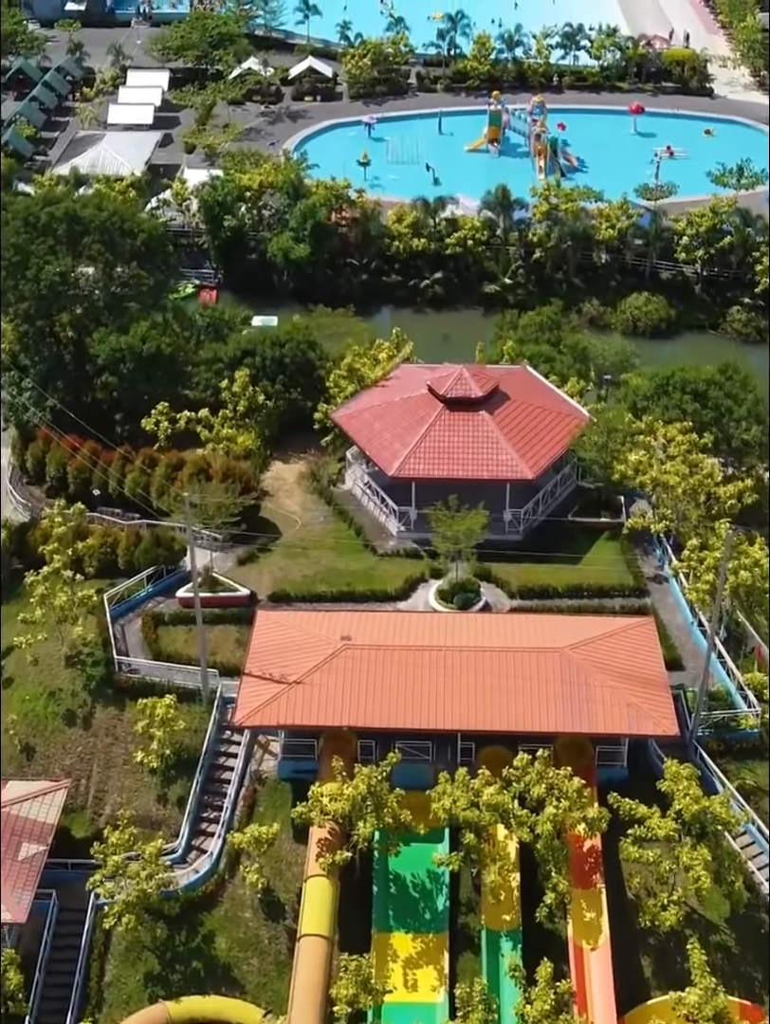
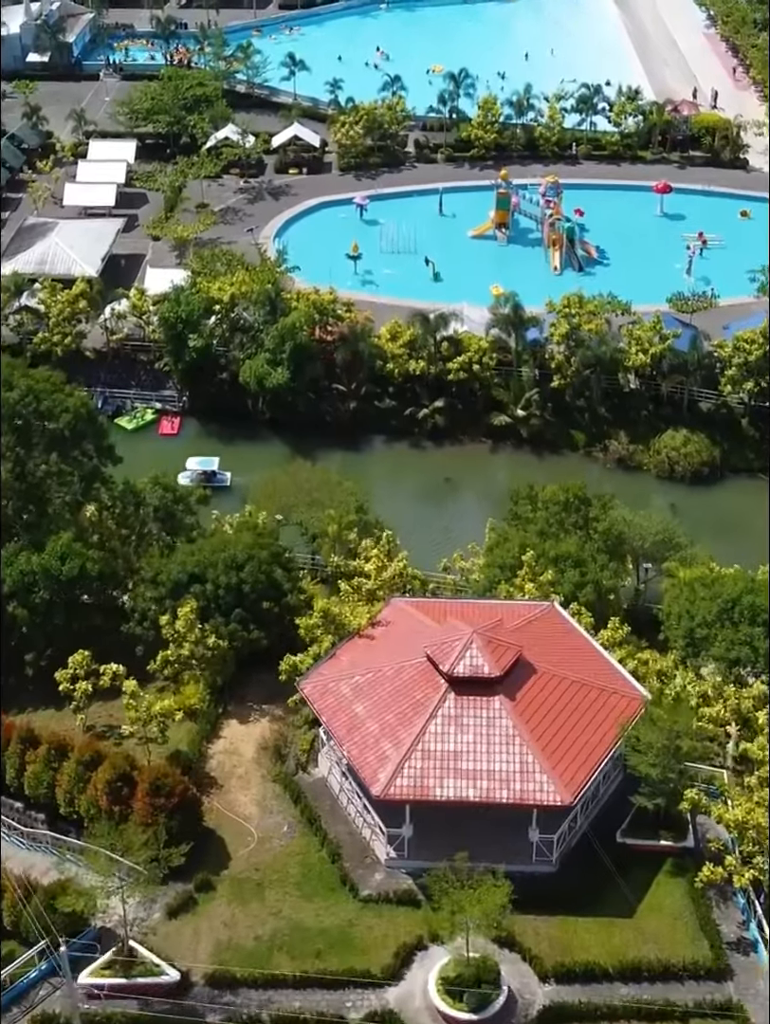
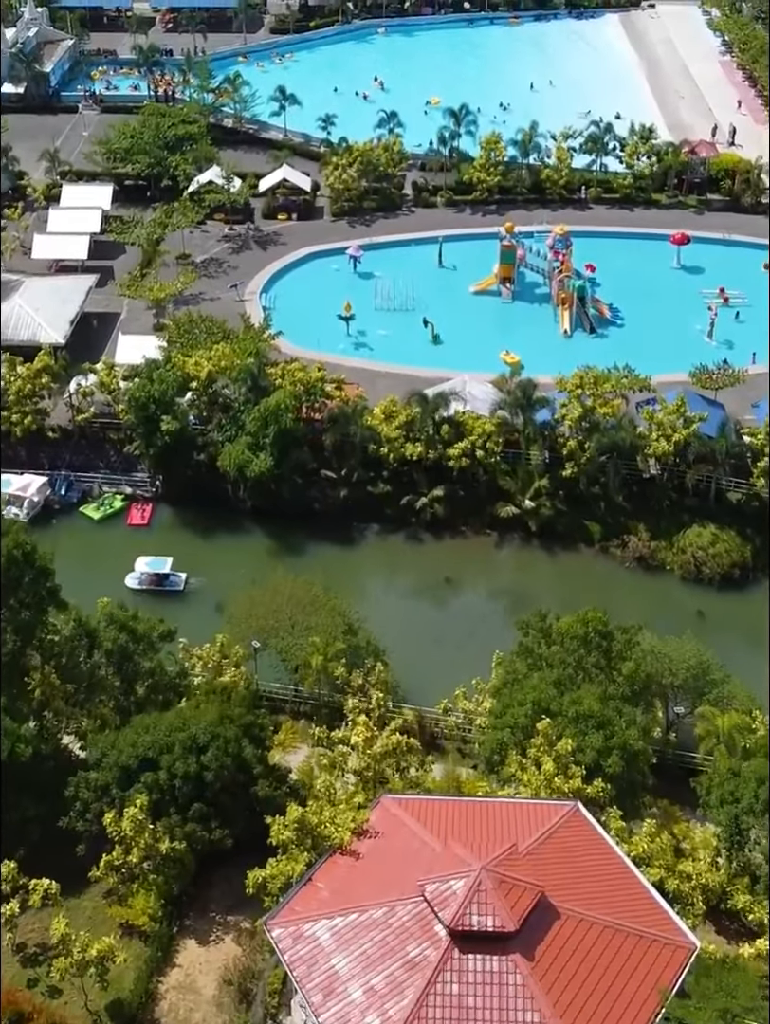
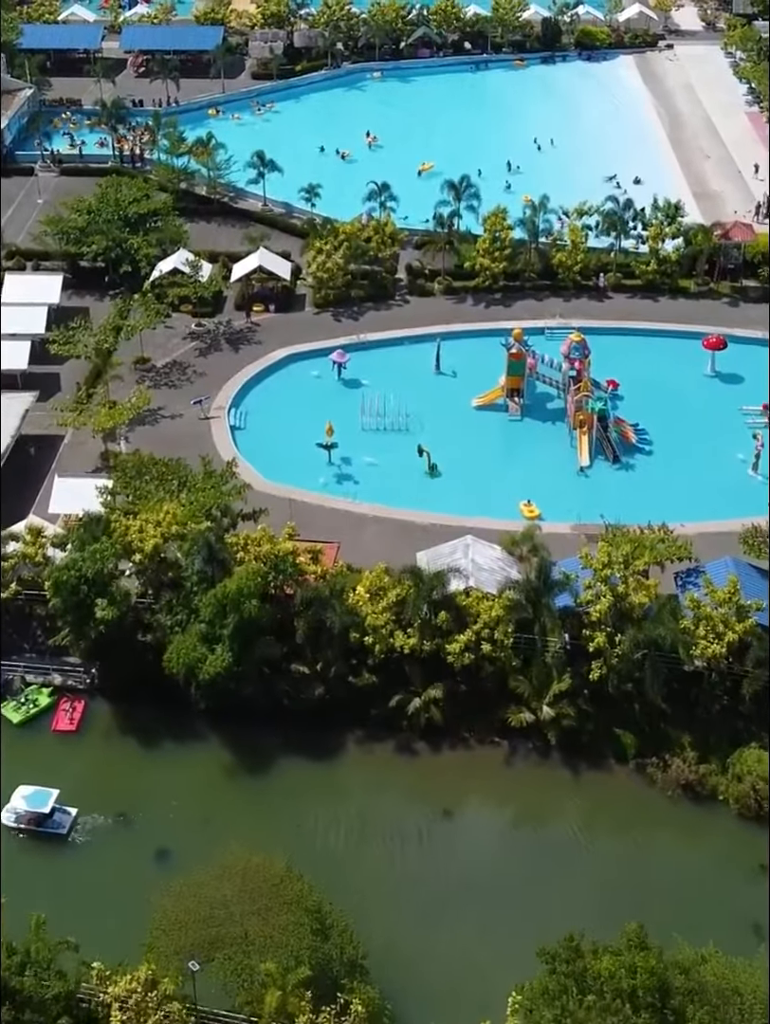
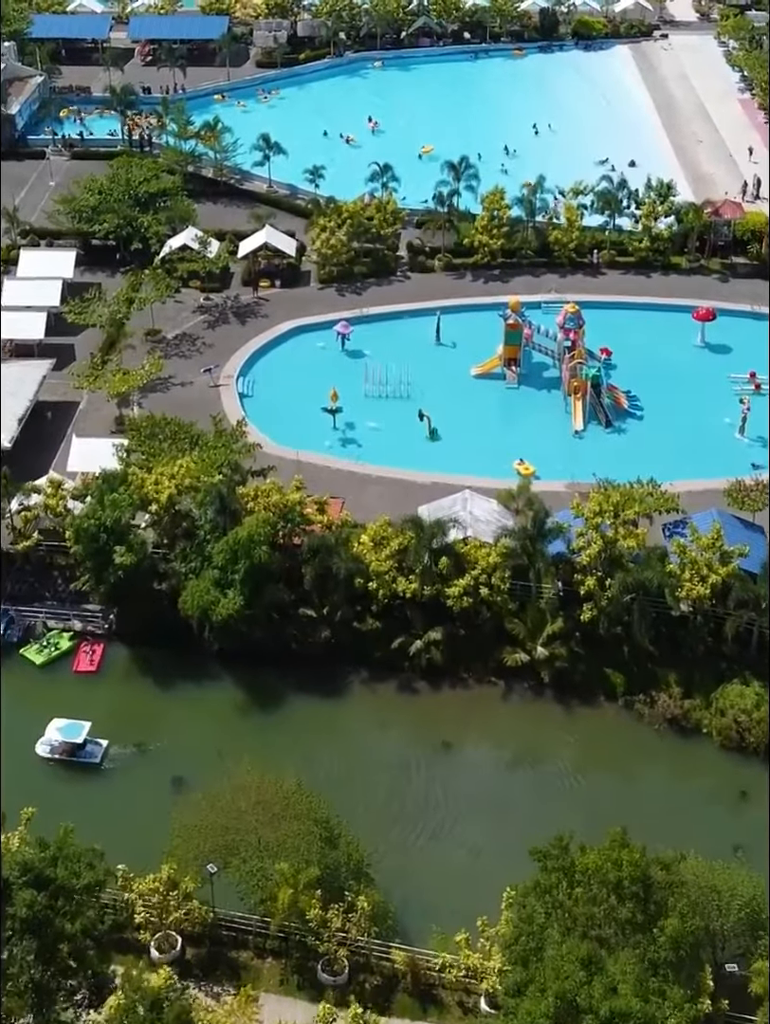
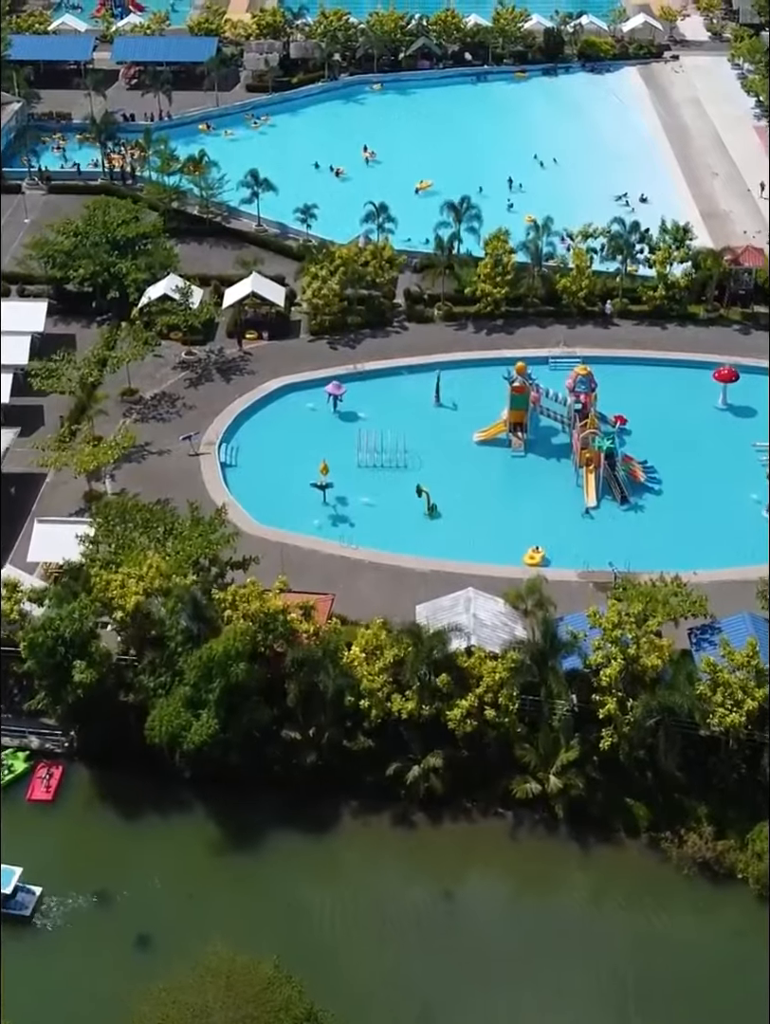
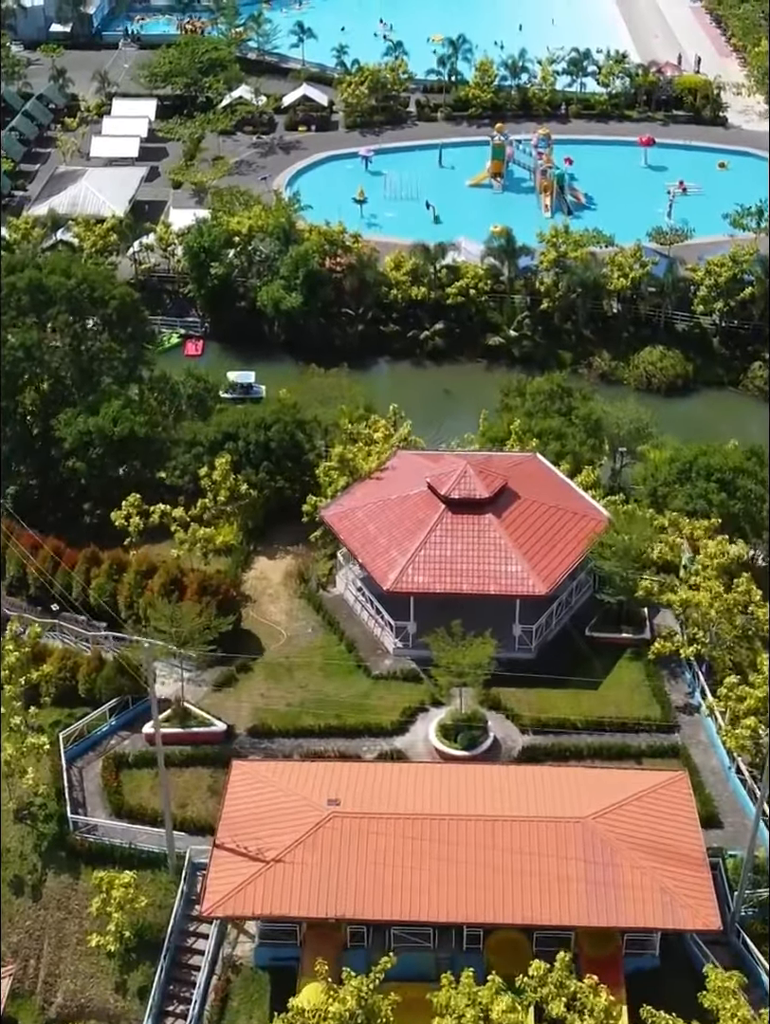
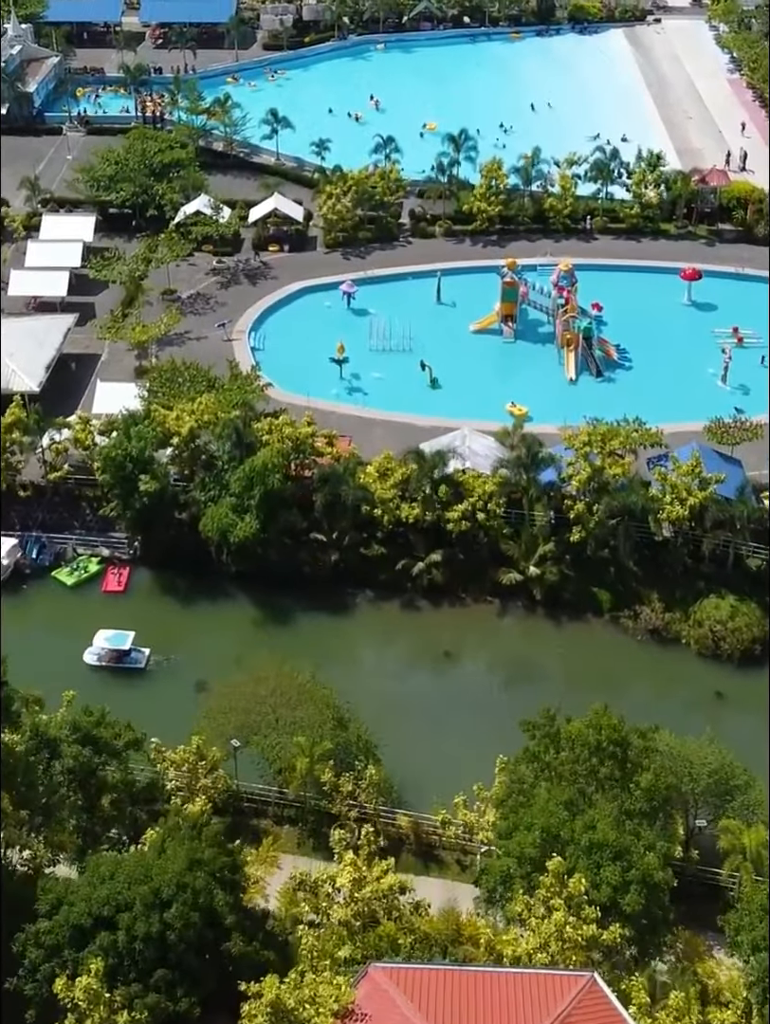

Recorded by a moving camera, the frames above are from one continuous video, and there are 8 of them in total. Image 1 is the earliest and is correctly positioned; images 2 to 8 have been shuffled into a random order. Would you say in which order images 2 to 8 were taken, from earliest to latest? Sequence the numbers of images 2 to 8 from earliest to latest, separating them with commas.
7, 2, 3, 8, 5, 4, 6
